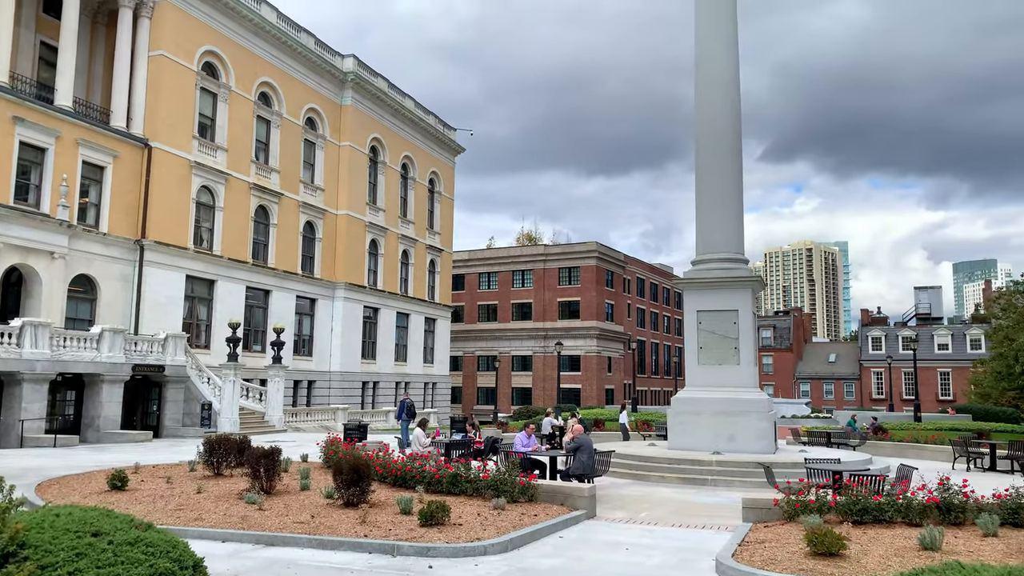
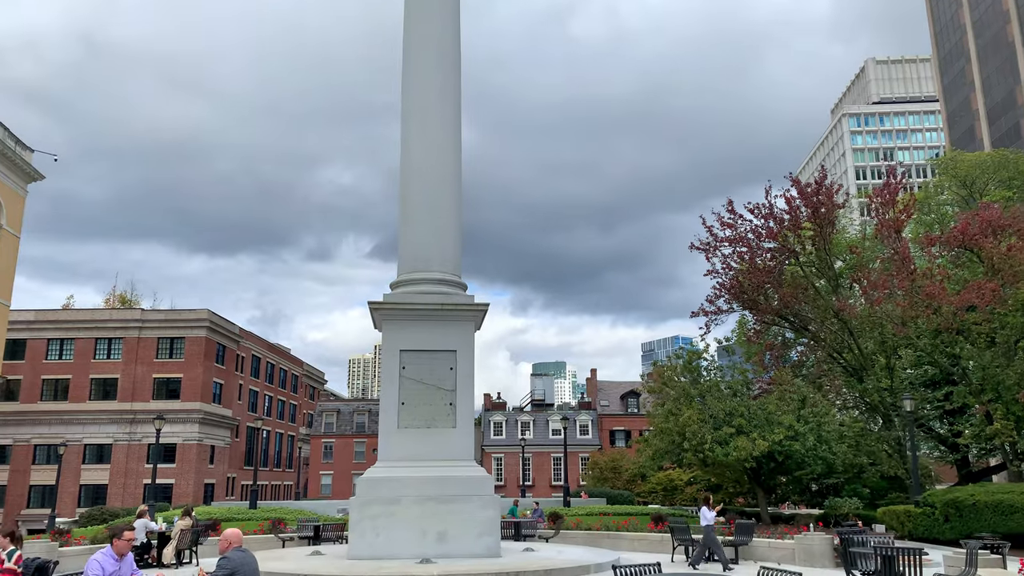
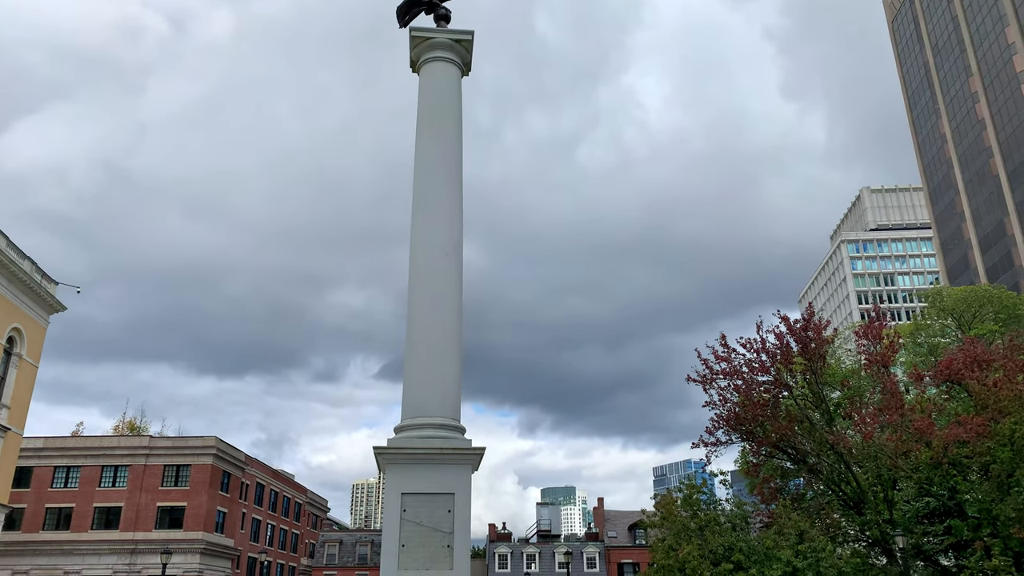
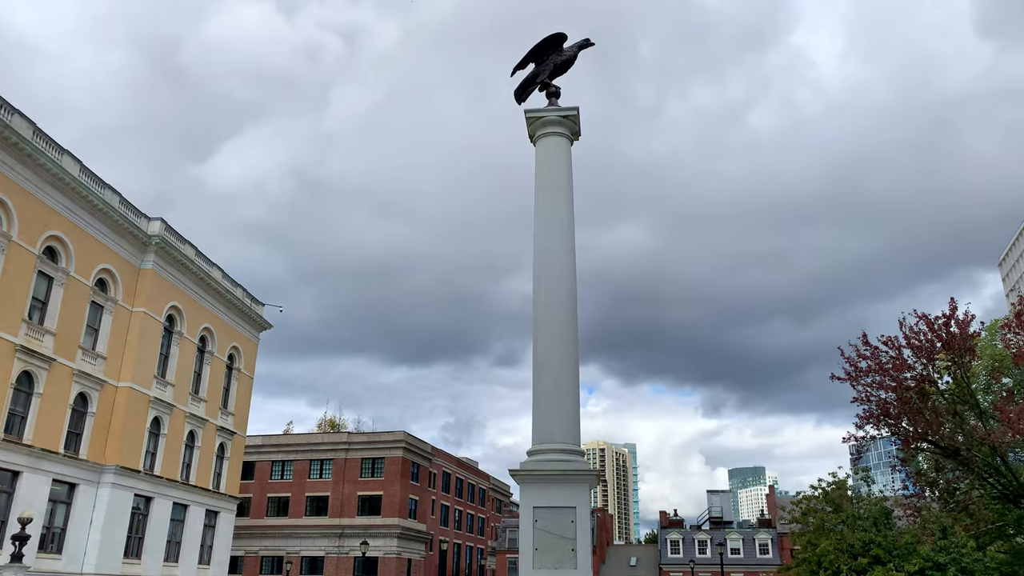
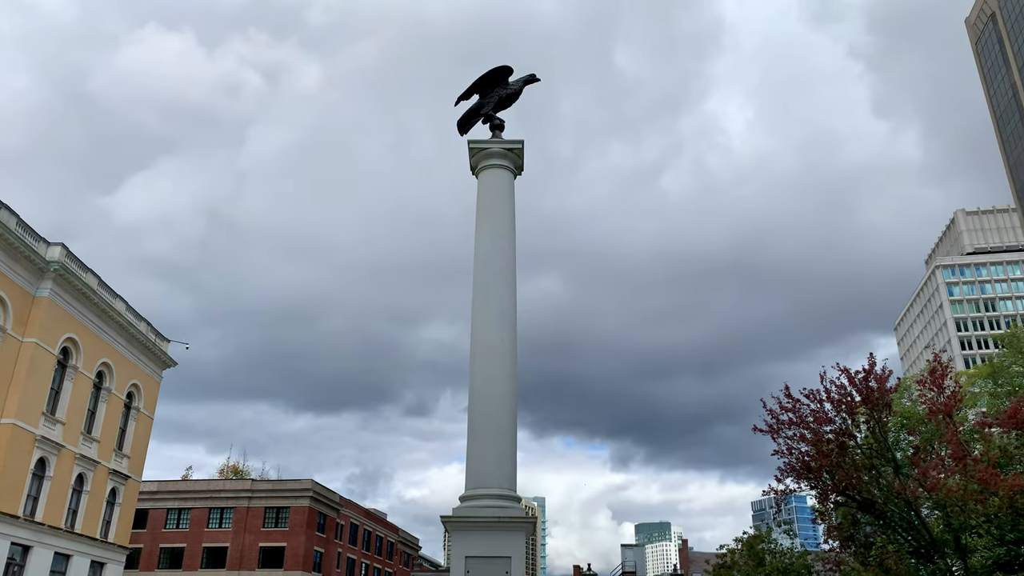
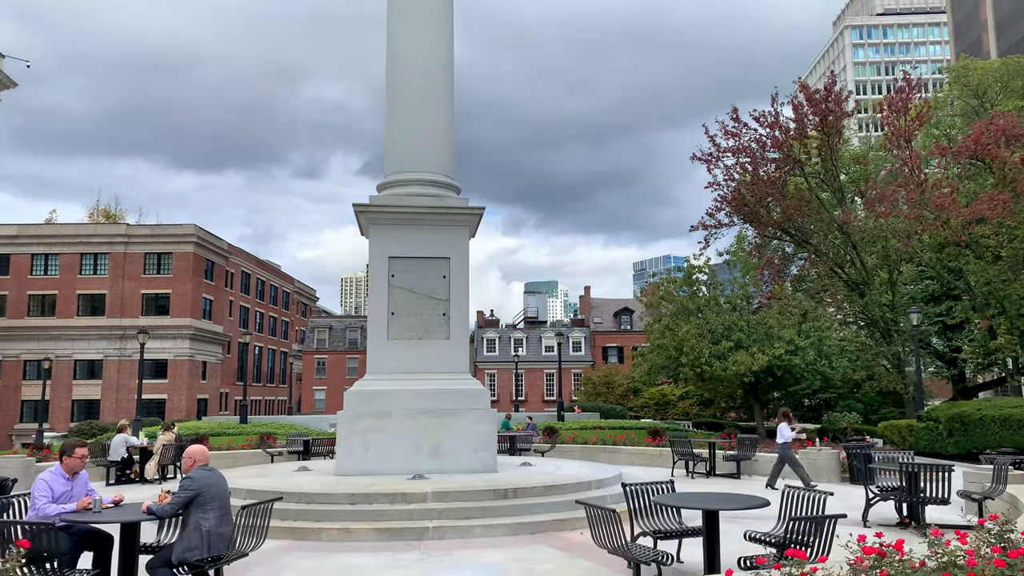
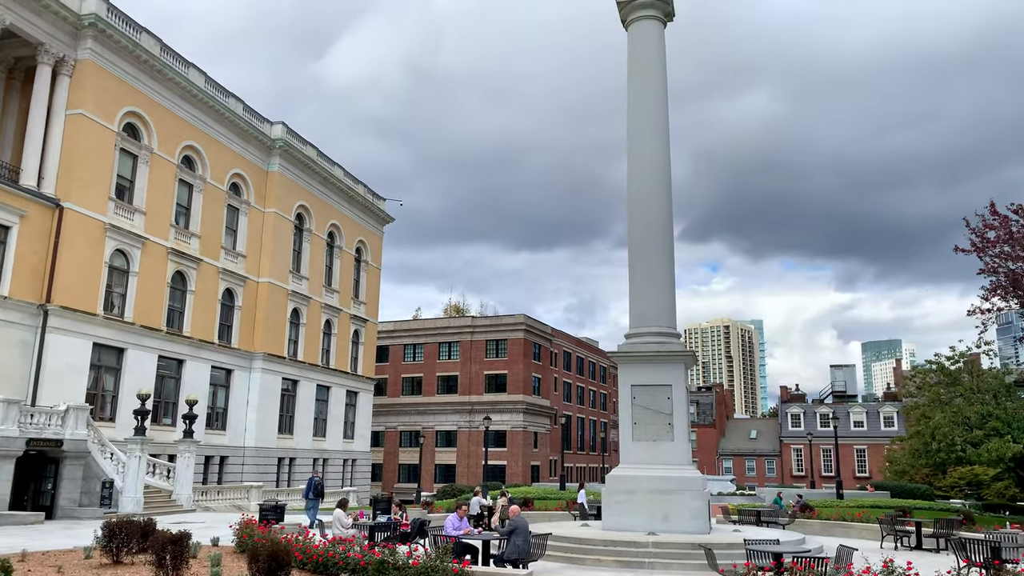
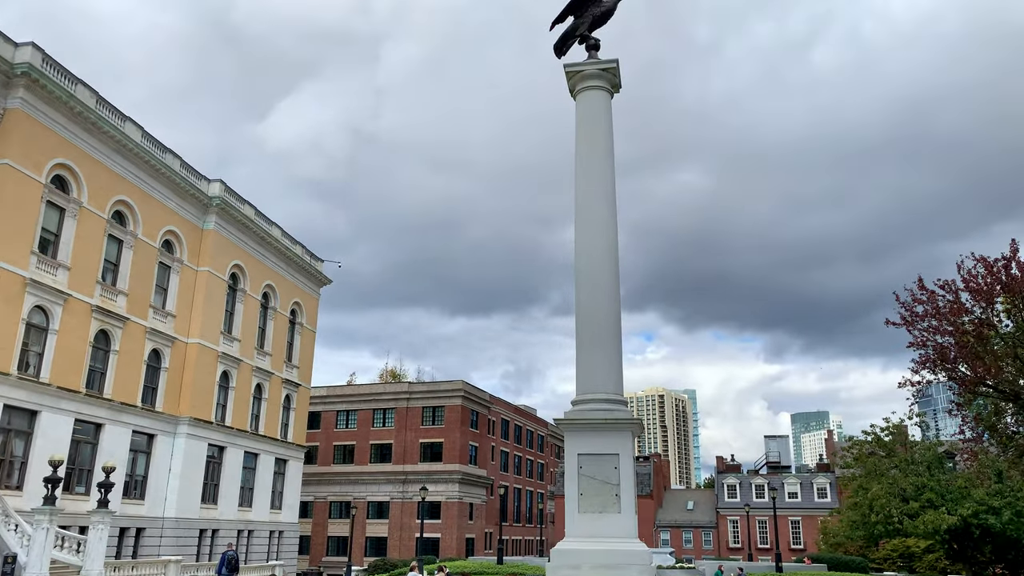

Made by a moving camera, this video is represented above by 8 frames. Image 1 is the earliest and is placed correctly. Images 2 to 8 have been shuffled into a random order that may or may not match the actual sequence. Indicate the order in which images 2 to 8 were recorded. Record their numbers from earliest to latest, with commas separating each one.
7, 8, 4, 5, 3, 2, 6
